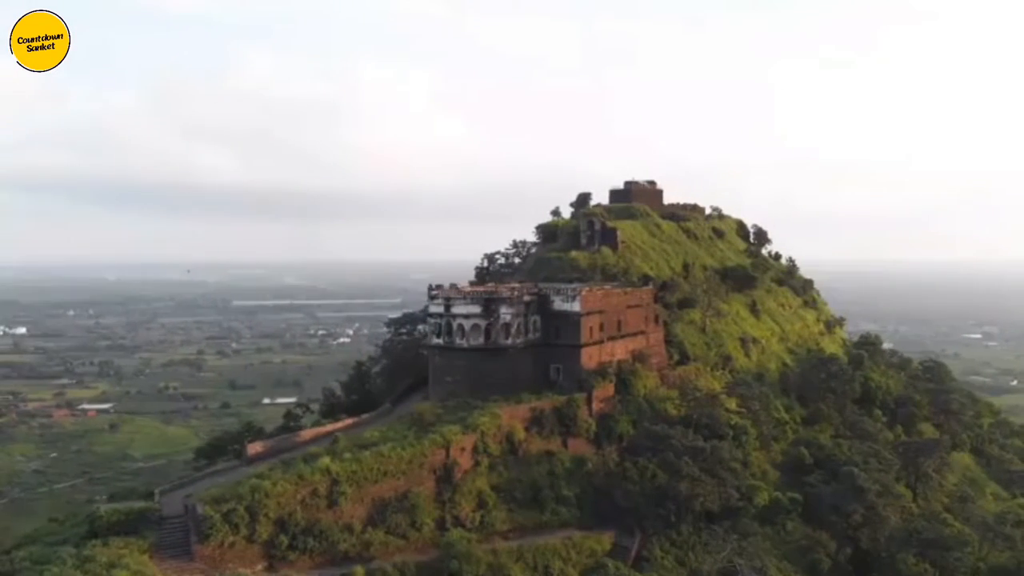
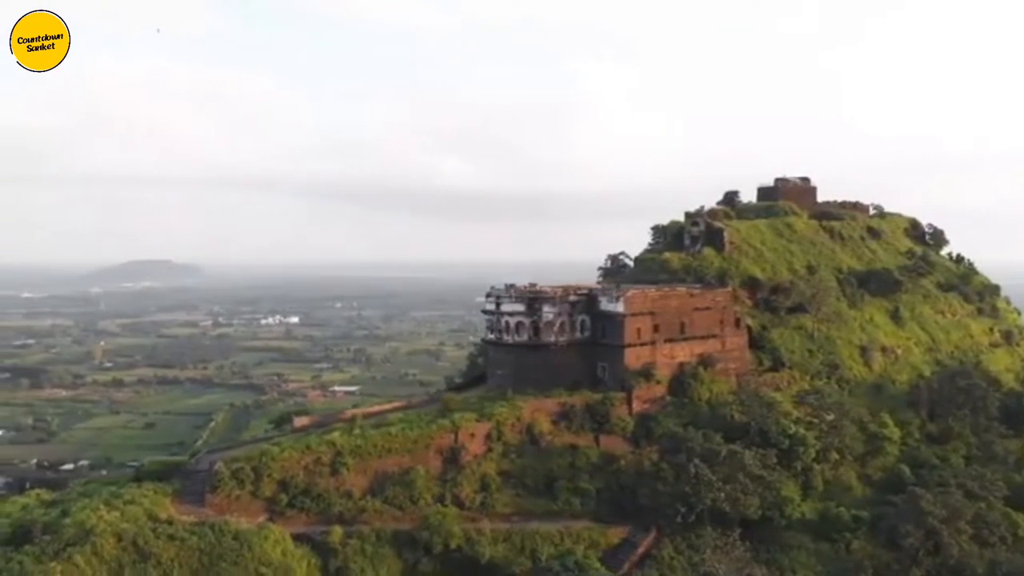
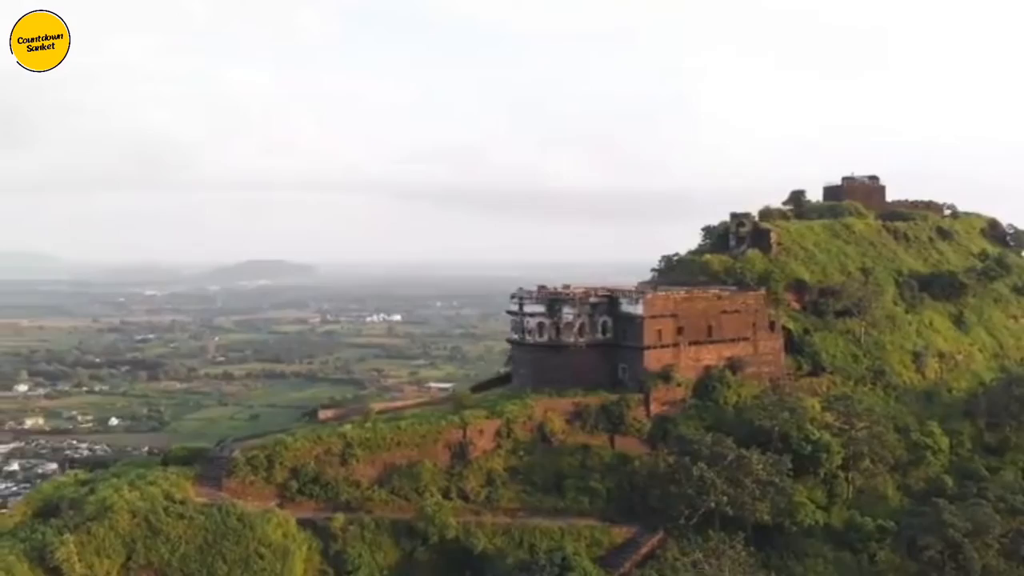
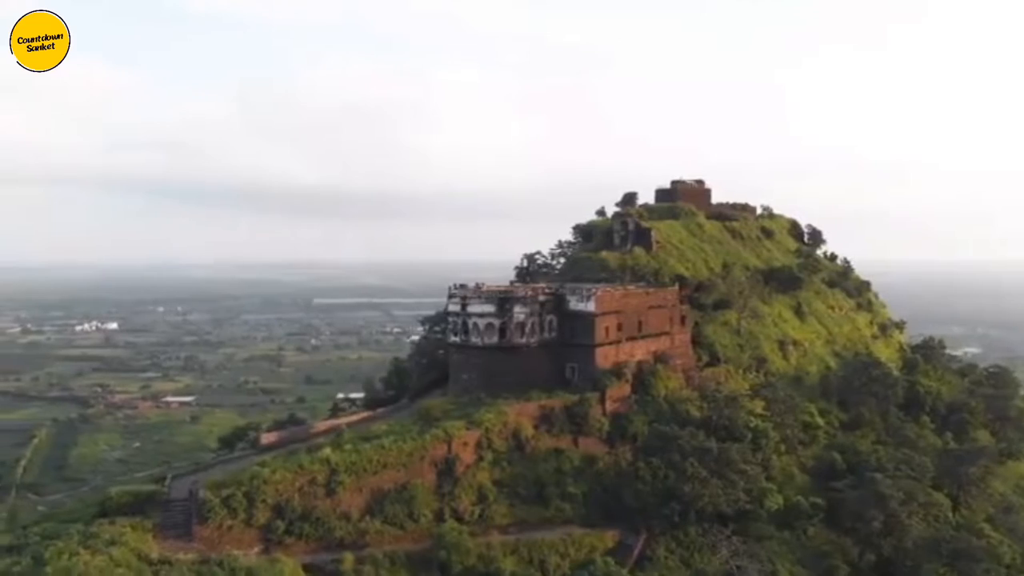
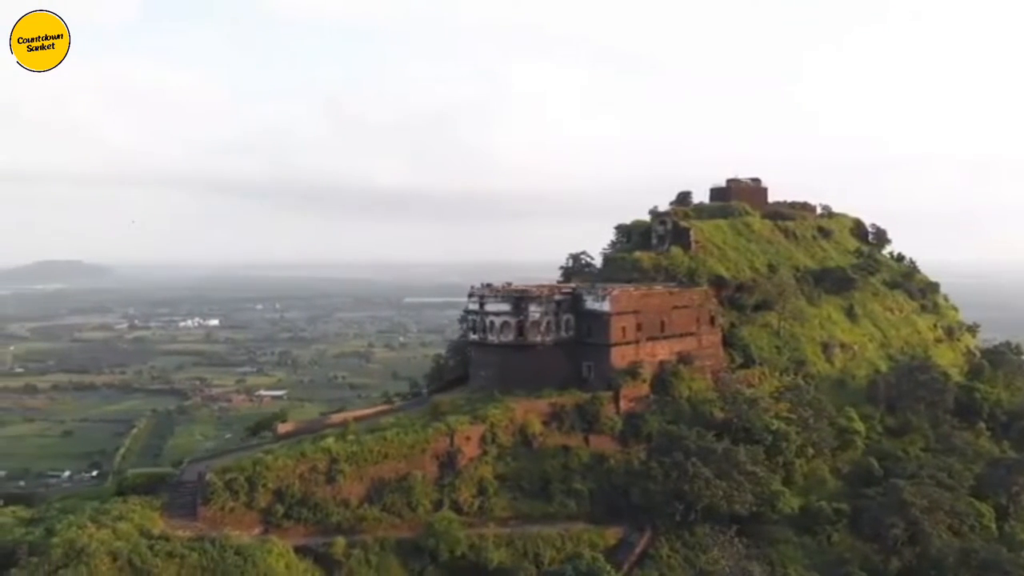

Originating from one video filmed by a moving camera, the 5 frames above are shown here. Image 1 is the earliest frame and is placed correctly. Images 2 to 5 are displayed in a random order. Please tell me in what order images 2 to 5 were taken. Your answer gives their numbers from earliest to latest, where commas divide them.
4, 5, 2, 3
